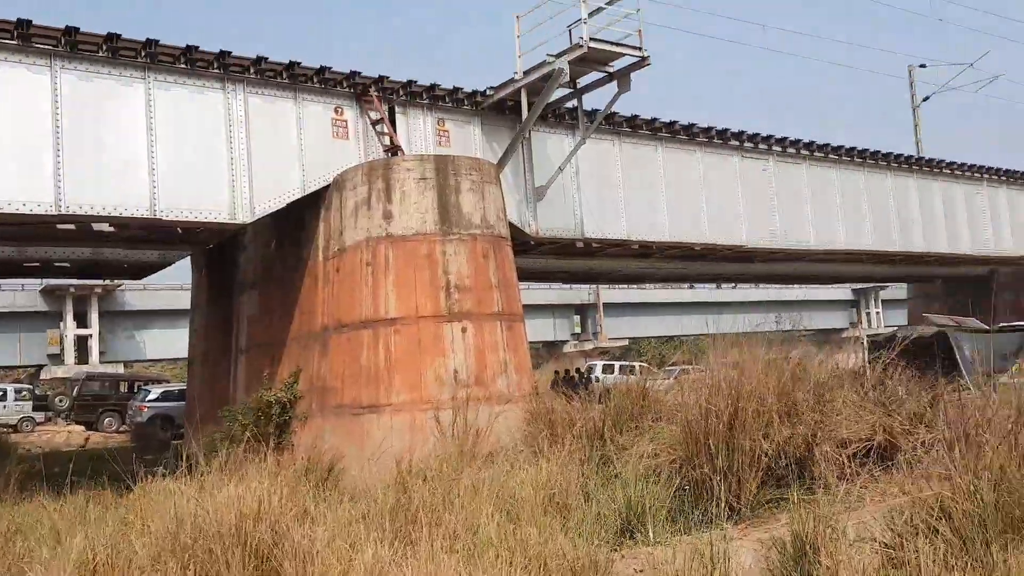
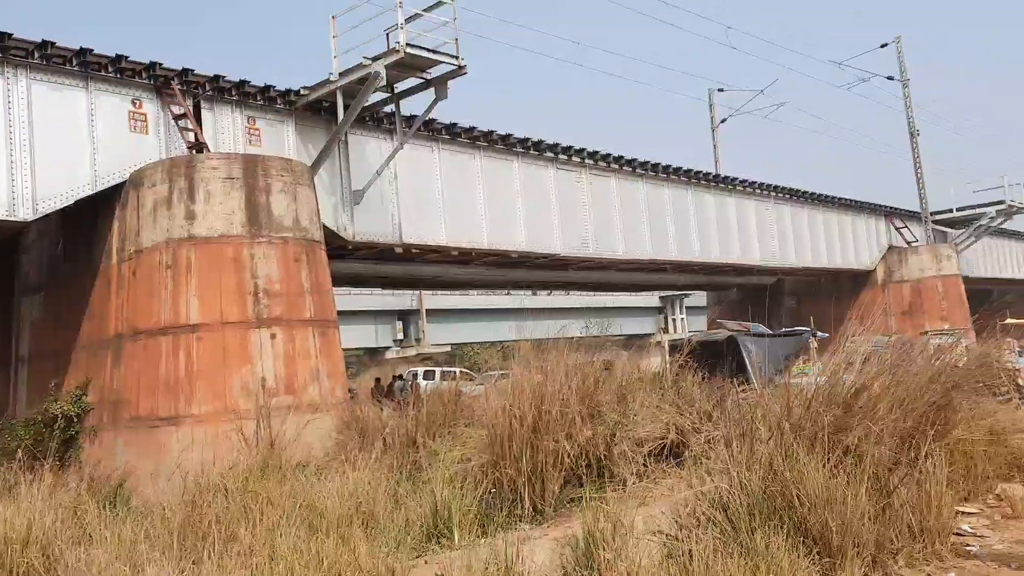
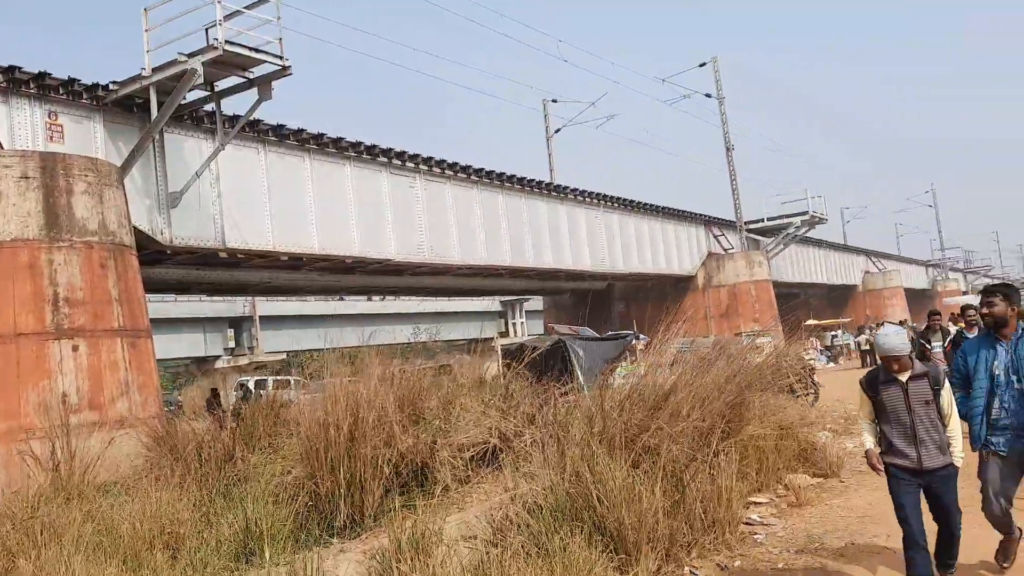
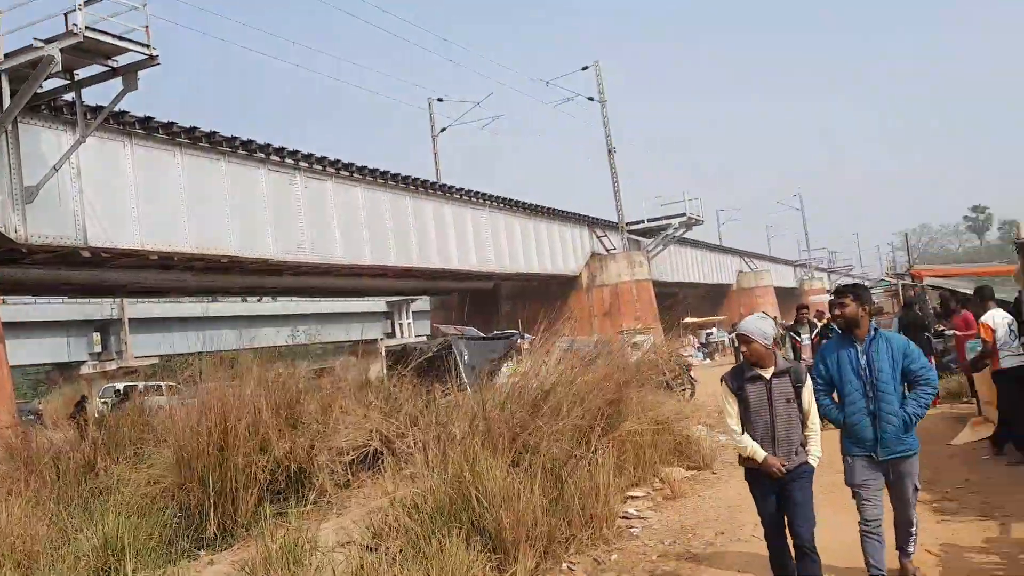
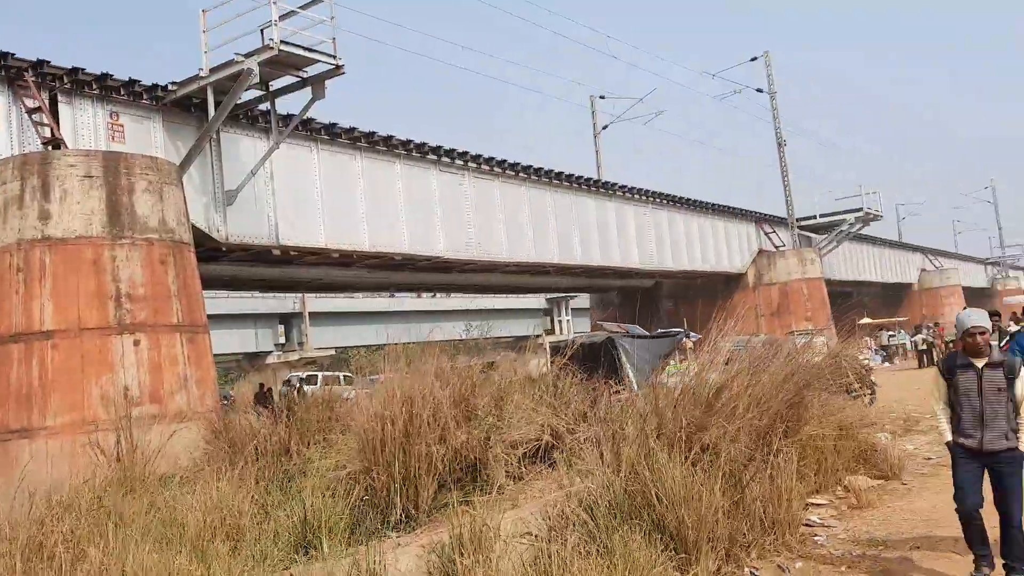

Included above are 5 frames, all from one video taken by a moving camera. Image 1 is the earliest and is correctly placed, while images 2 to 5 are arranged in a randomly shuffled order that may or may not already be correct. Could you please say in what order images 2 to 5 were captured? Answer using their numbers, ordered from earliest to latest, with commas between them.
2, 5, 3, 4
